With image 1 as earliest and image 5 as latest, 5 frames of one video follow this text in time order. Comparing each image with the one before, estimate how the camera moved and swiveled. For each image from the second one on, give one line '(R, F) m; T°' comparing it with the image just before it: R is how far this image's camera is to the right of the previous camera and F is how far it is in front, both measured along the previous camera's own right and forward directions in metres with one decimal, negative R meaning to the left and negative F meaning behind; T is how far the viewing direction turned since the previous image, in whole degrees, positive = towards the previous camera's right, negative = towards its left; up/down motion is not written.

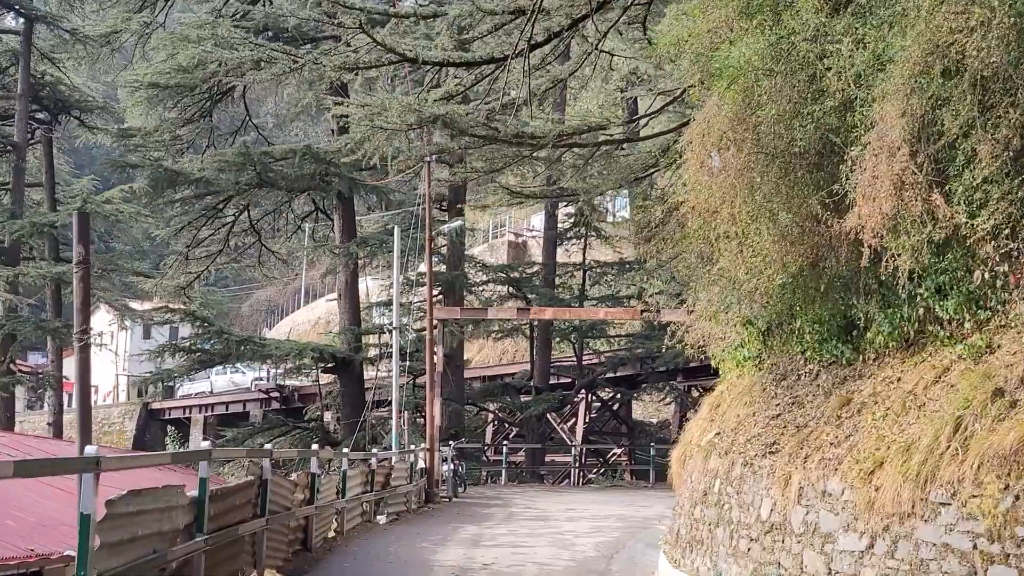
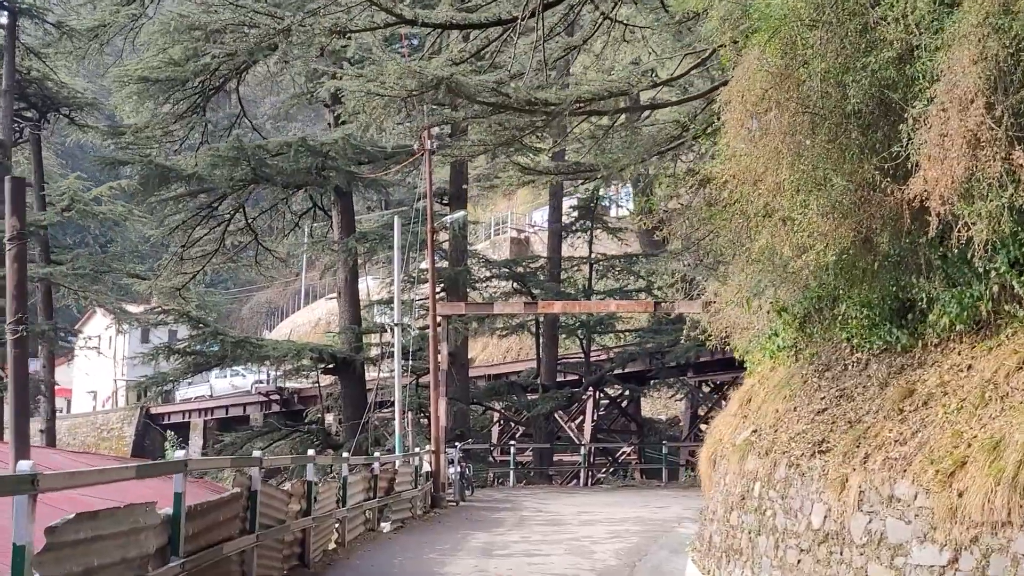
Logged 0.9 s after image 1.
(-0.1, +0.8) m; 0°
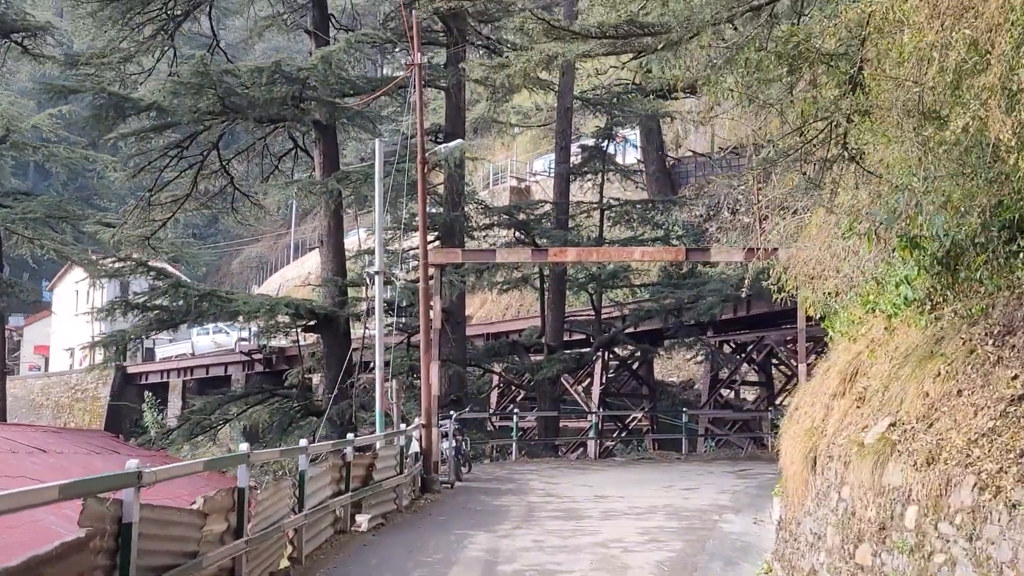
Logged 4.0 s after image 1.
(-0.1, +2.6) m; 0°
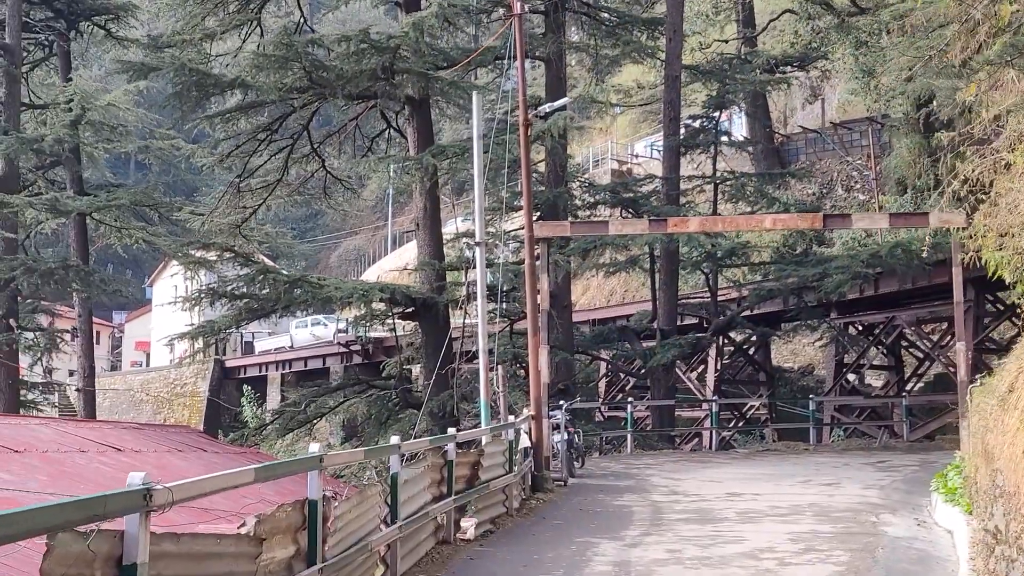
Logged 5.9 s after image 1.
(-0.2, +1.4) m; -4°
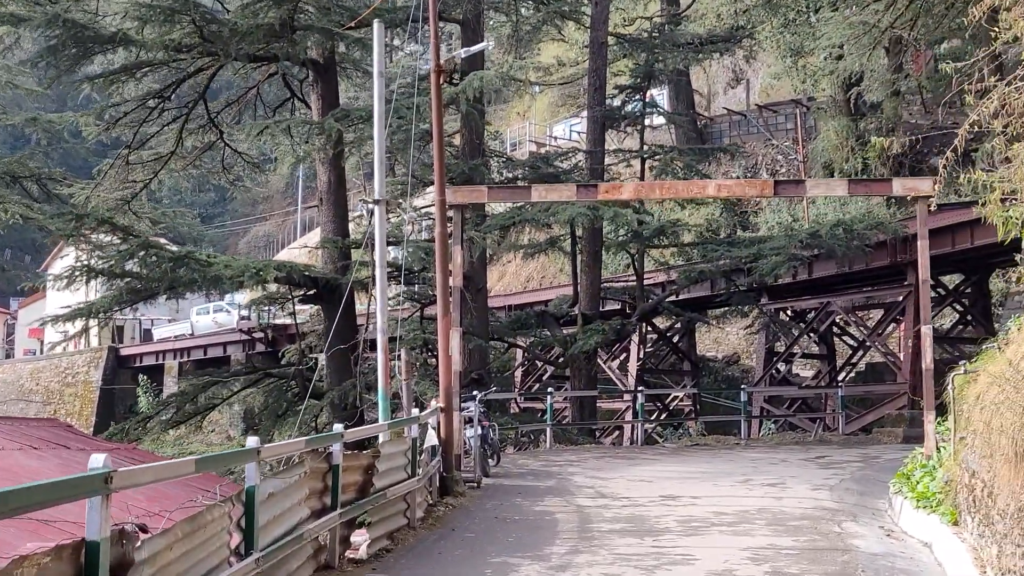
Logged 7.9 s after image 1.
(+0.1, +1.6) m; +4°
